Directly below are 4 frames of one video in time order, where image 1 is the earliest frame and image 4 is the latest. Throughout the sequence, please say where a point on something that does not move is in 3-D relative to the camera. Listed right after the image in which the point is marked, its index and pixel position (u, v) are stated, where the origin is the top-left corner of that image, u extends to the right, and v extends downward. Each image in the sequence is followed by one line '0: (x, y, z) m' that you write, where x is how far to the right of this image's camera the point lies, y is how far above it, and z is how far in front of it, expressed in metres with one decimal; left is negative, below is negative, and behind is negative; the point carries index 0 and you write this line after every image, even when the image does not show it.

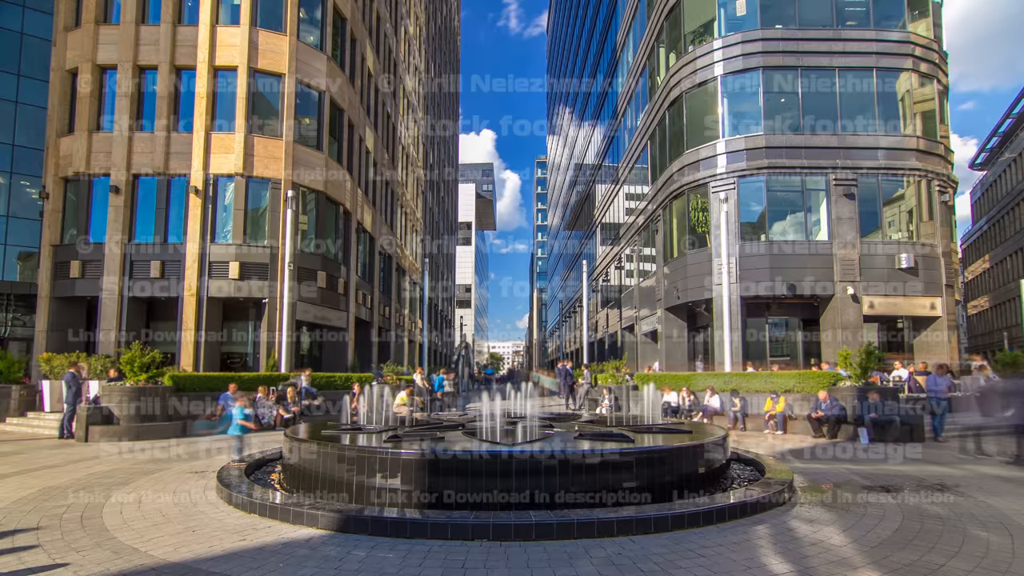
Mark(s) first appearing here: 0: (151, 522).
0: (-4.0, -2.7, +7.0) m
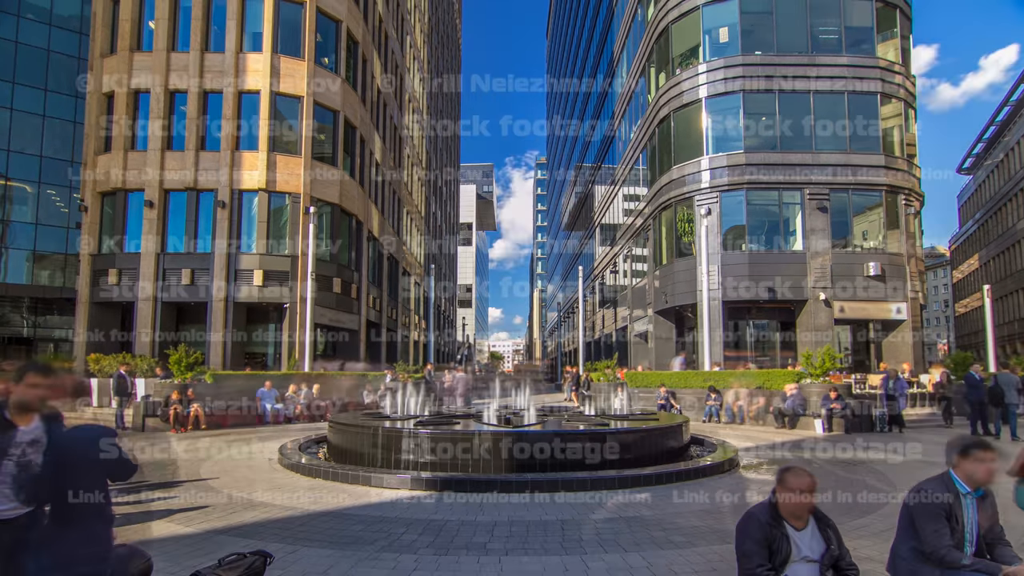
0: (-4.0, -3.0, +9.1) m
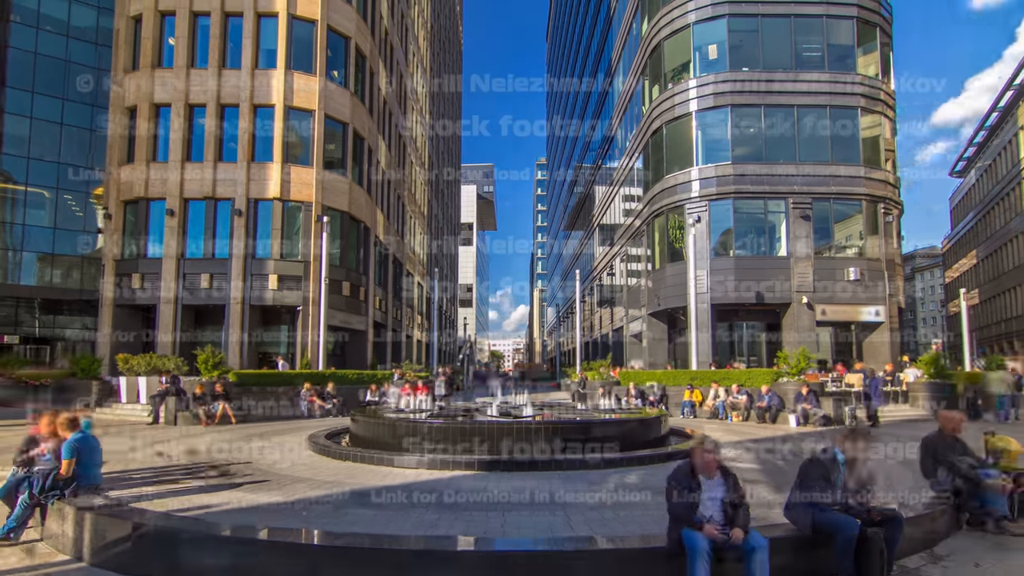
0: (-4.0, -3.2, +10.7) m
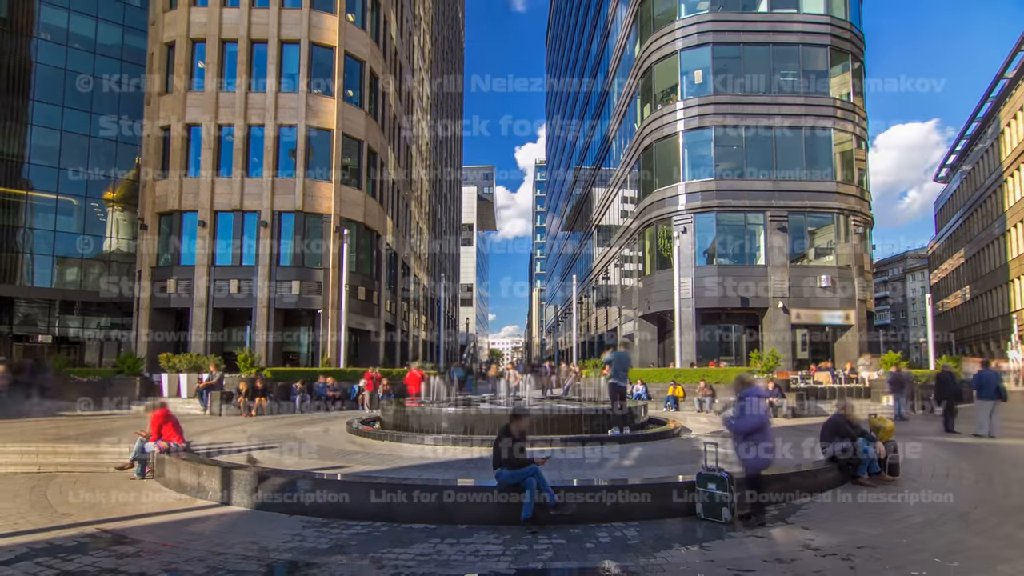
0: (-3.9, -3.5, +13.3) m
